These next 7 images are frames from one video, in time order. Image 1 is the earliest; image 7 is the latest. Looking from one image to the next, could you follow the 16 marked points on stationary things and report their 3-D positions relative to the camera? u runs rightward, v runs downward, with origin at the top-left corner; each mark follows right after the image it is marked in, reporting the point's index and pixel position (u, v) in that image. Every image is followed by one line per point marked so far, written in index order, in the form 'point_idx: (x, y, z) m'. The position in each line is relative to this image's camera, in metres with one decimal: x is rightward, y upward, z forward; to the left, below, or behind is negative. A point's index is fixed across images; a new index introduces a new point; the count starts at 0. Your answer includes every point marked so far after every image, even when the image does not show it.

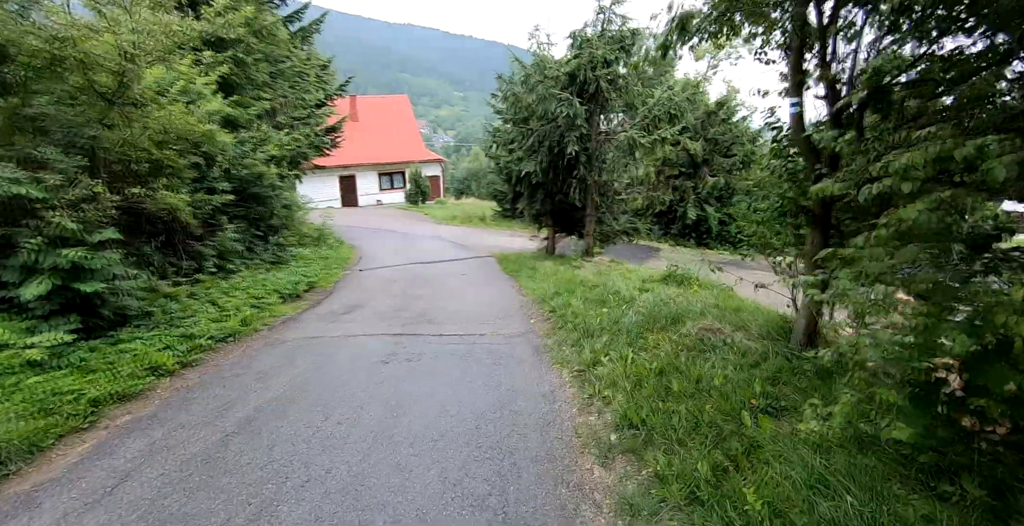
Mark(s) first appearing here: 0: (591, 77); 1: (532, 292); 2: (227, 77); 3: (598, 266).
0: (+1.6, +3.9, +9.6) m
1: (+0.3, -0.5, +7.5) m
2: (-5.9, +3.8, +9.6) m
3: (+1.8, -0.1, +9.8) m
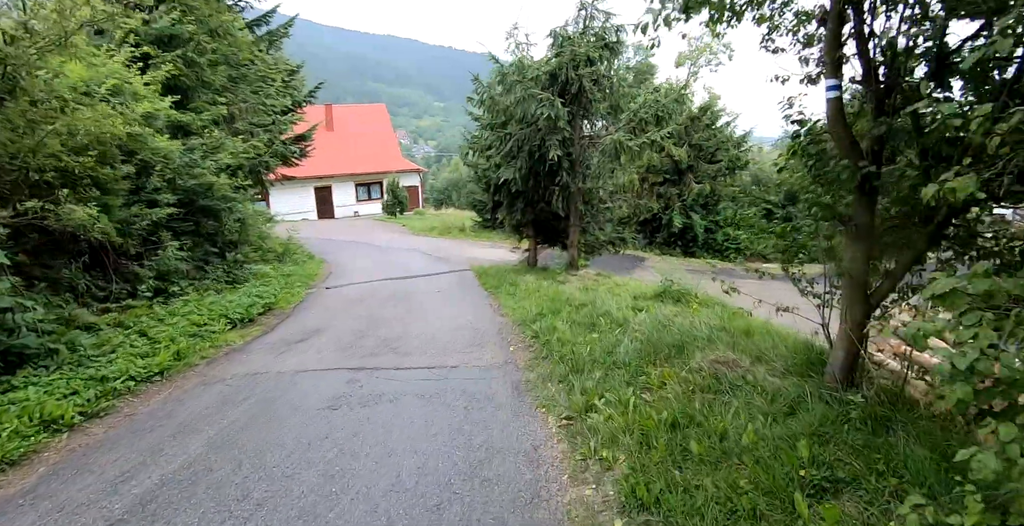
0: (+1.2, +3.6, +8.9) m
1: (0.0, -0.7, +6.7) m
2: (-6.3, +3.5, +8.7) m
3: (+1.5, -0.3, +9.1) m
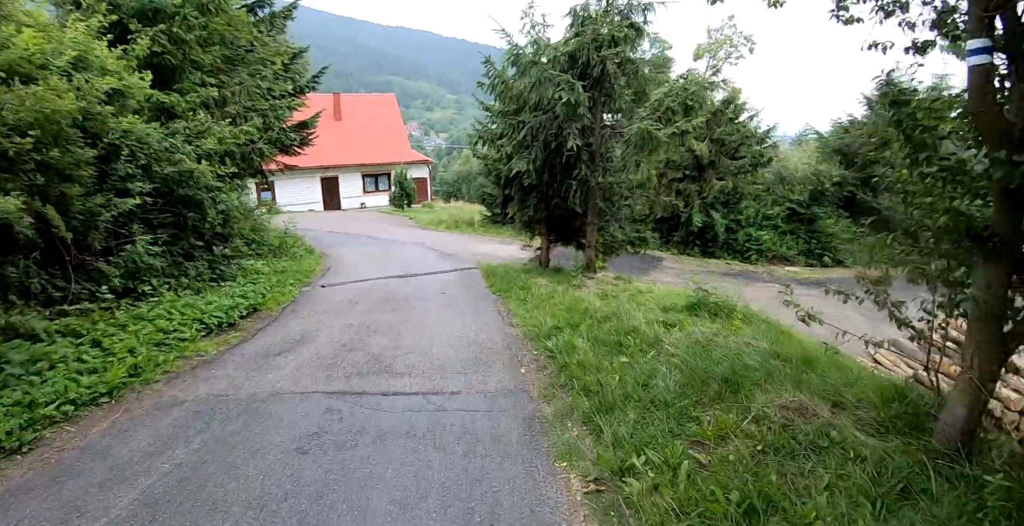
0: (+1.4, +3.5, +8.0) m
1: (+0.2, -0.8, +5.9) m
2: (-6.1, +3.6, +8.0) m
3: (+1.6, -0.4, +8.3) m
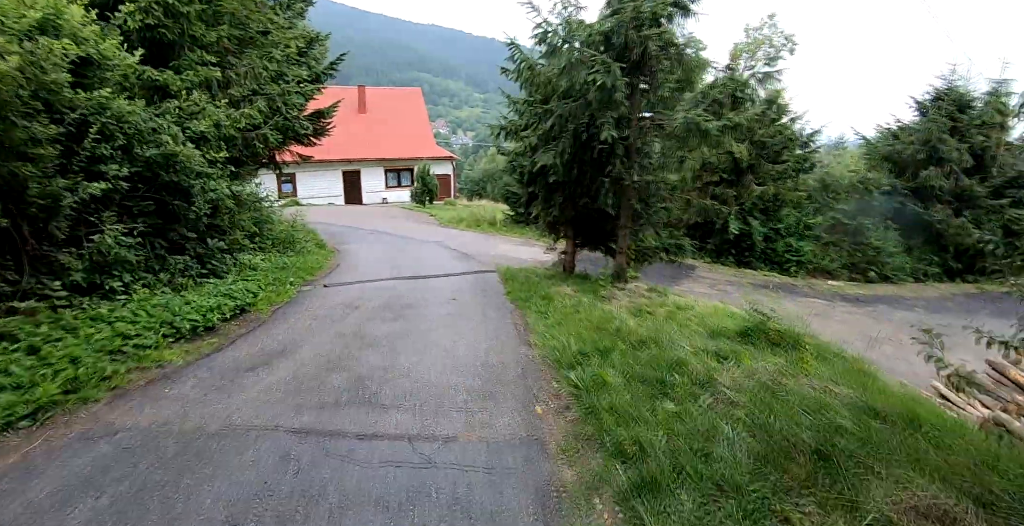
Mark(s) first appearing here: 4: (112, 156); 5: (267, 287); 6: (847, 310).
0: (+1.9, +3.4, +7.0) m
1: (+0.3, -0.9, +5.0) m
2: (-5.6, +3.7, +7.3) m
3: (+1.9, -0.5, +7.3) m
4: (-4.8, +1.3, +5.6) m
5: (-3.8, -0.4, +7.3) m
6: (+10.8, -1.5, +15.0) m
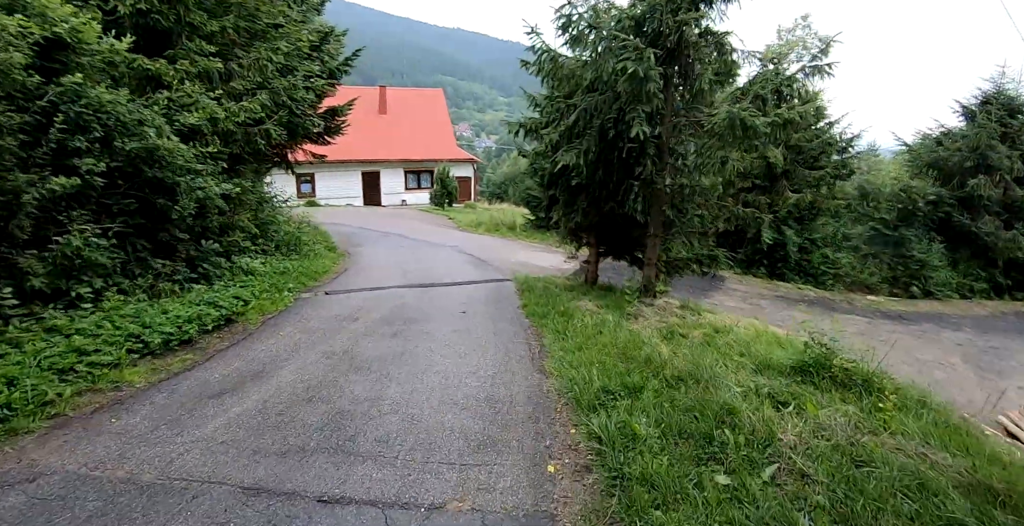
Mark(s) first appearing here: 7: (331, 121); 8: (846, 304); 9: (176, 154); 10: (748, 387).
0: (+2.1, +3.2, +6.2) m
1: (+0.4, -1.0, +4.2) m
2: (-5.3, +3.6, +6.9) m
3: (+2.1, -0.7, +6.5) m
4: (-4.6, +1.2, +5.1) m
5: (-3.6, -0.5, +6.7) m
6: (+11.3, -1.9, +13.8) m
7: (-4.9, +3.9, +12.6) m
8: (+11.8, -1.5, +16.4) m
9: (-4.2, +1.3, +5.7) m
10: (+2.0, -1.0, +3.9) m
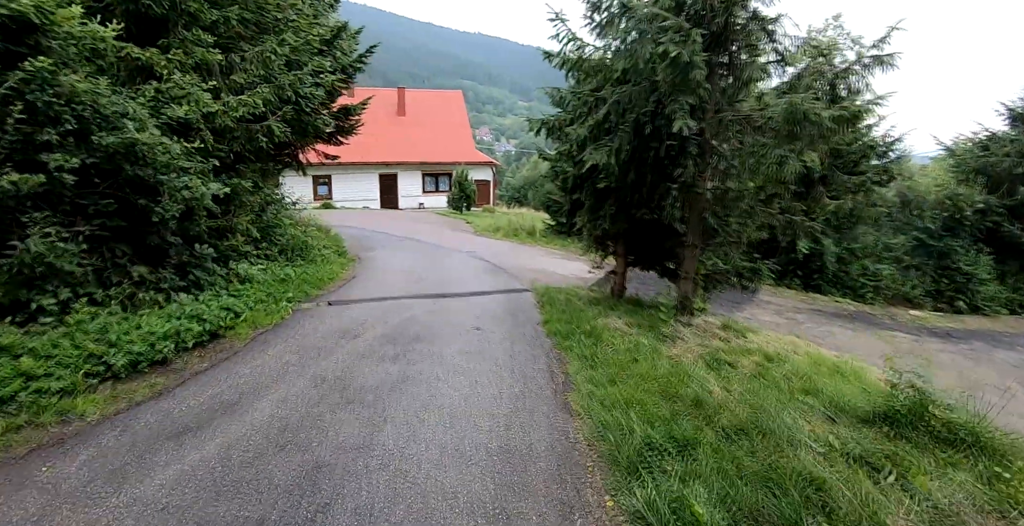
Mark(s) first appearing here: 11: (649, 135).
0: (+2.4, +3.0, +5.4) m
1: (+0.6, -1.2, +3.5) m
2: (-5.0, +3.6, +6.4) m
3: (+2.4, -0.9, +5.6) m
4: (-4.4, +1.2, +4.5) m
5: (-3.4, -0.6, +6.1) m
6: (+11.8, -2.3, +12.6) m
7: (-4.4, +3.7, +12.1) m
8: (+12.4, -1.9, +15.2) m
9: (-3.9, +1.3, +5.2) m
10: (+2.1, -1.2, +3.1) m
11: (+1.7, +1.6, +5.7) m
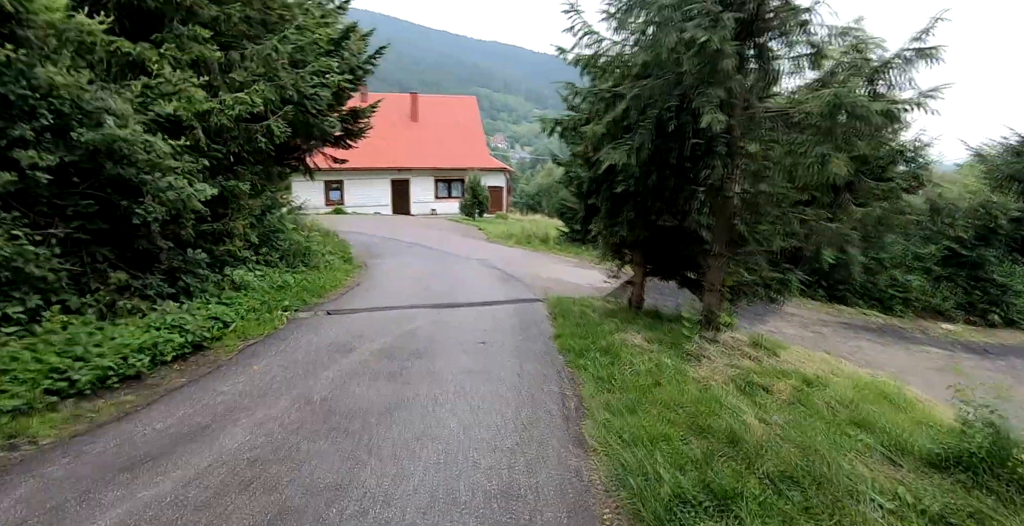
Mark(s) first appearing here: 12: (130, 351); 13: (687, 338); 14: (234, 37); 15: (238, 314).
0: (+2.5, +2.9, +5.0) m
1: (+0.6, -1.2, +3.0) m
2: (-4.9, +3.5, +6.1) m
3: (+2.5, -1.0, +5.1) m
4: (-4.4, +1.1, +4.2) m
5: (-3.3, -0.6, +5.7) m
6: (+12.0, -2.6, +11.8) m
7: (-4.1, +3.6, +11.8) m
8: (+12.7, -2.2, +14.4) m
9: (-3.8, +1.2, +4.8) m
10: (+2.1, -1.2, +2.5) m
11: (+1.8, +1.5, +5.2) m
12: (-3.4, -0.8, +4.1) m
13: (+2.0, -0.9, +5.5) m
14: (-4.5, +3.7, +7.6) m
15: (-3.3, -0.6, +5.6) m
